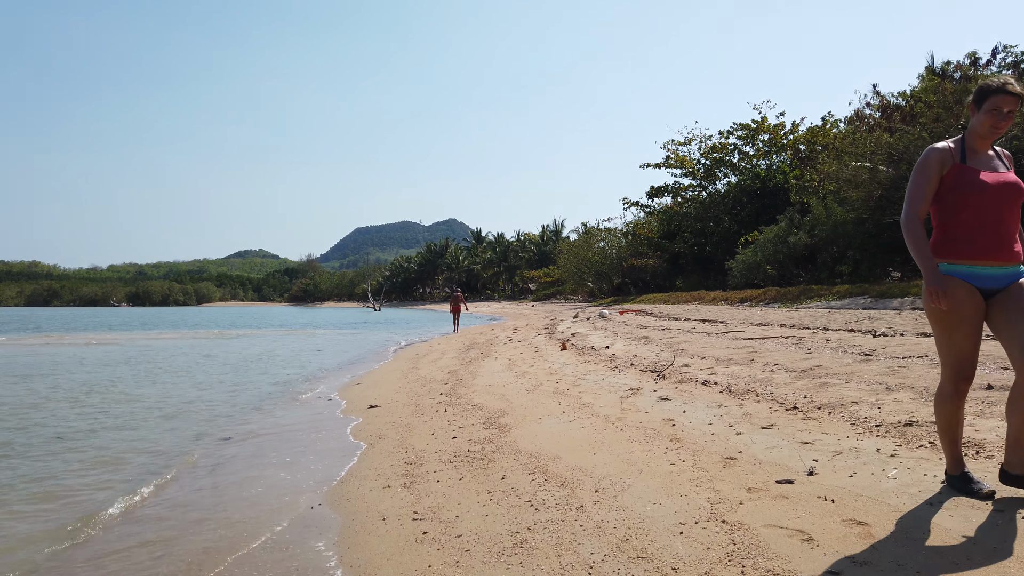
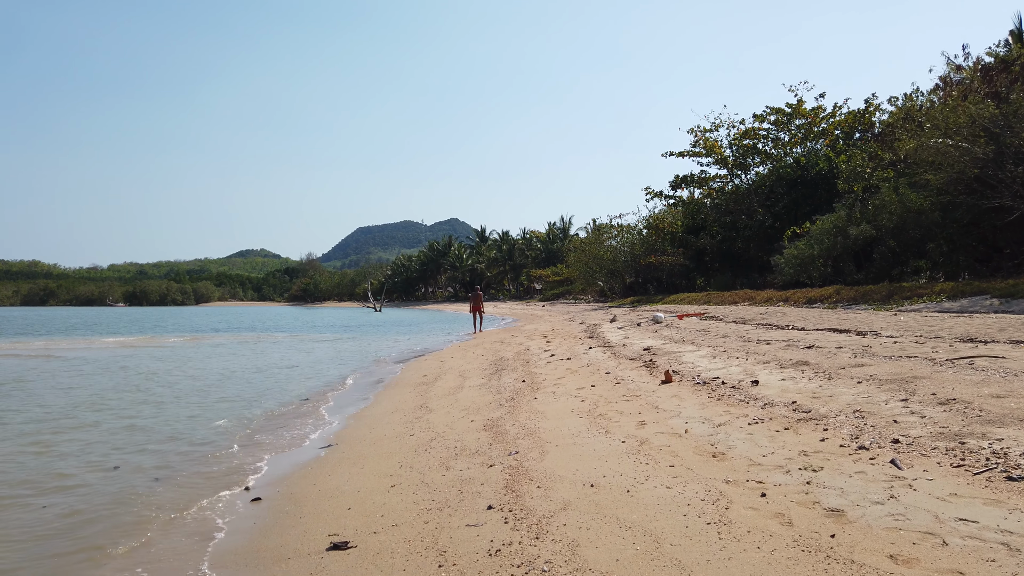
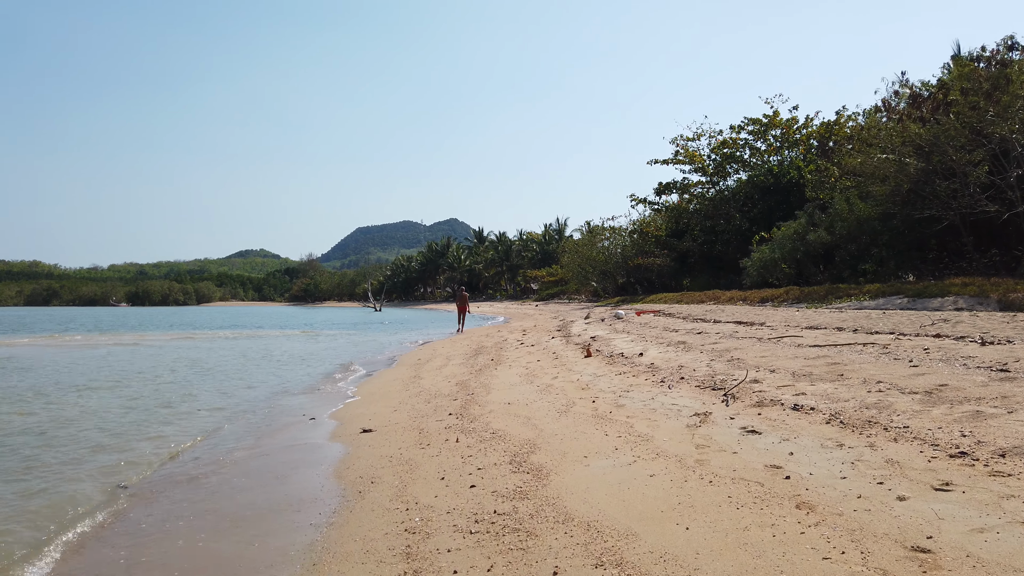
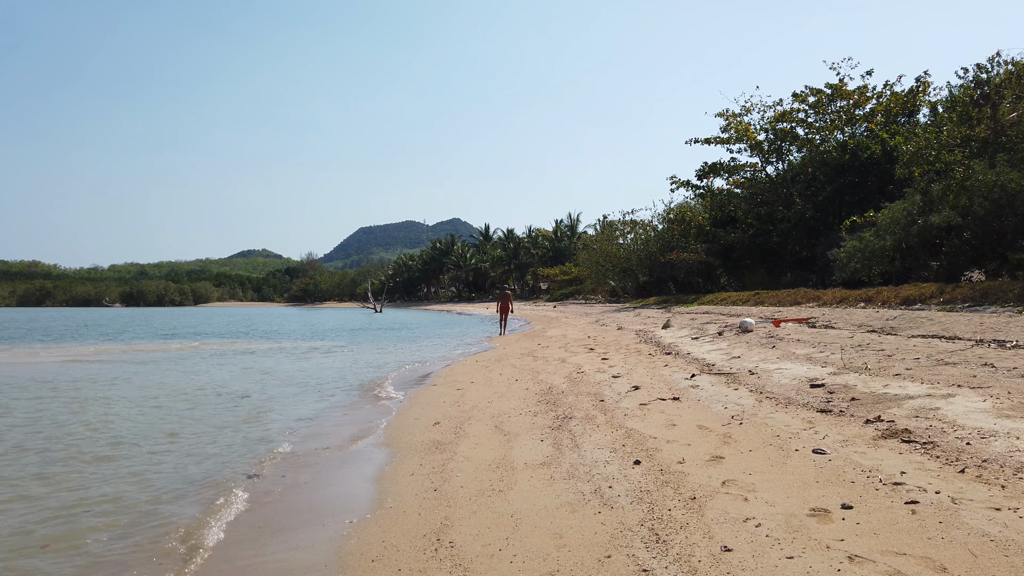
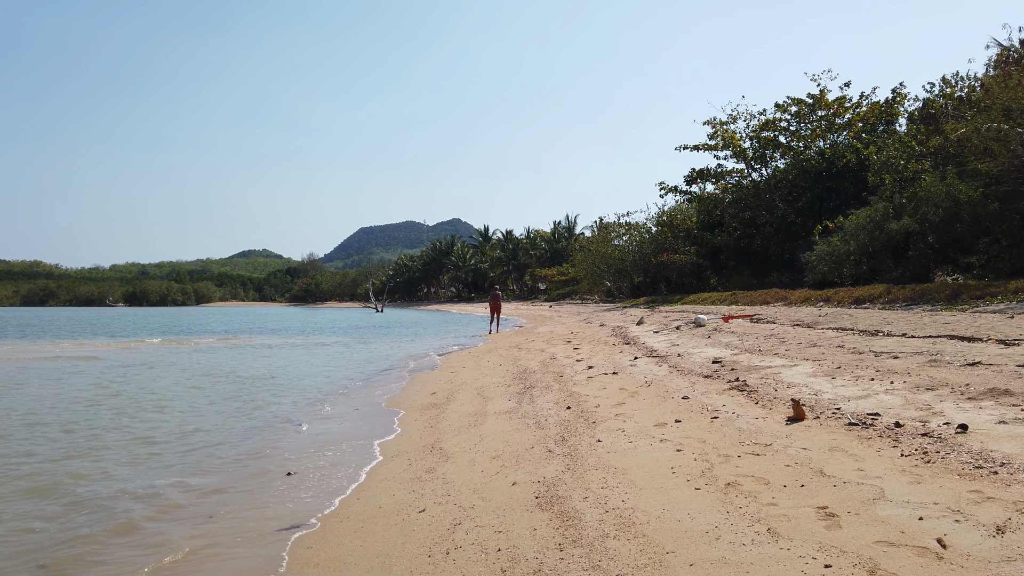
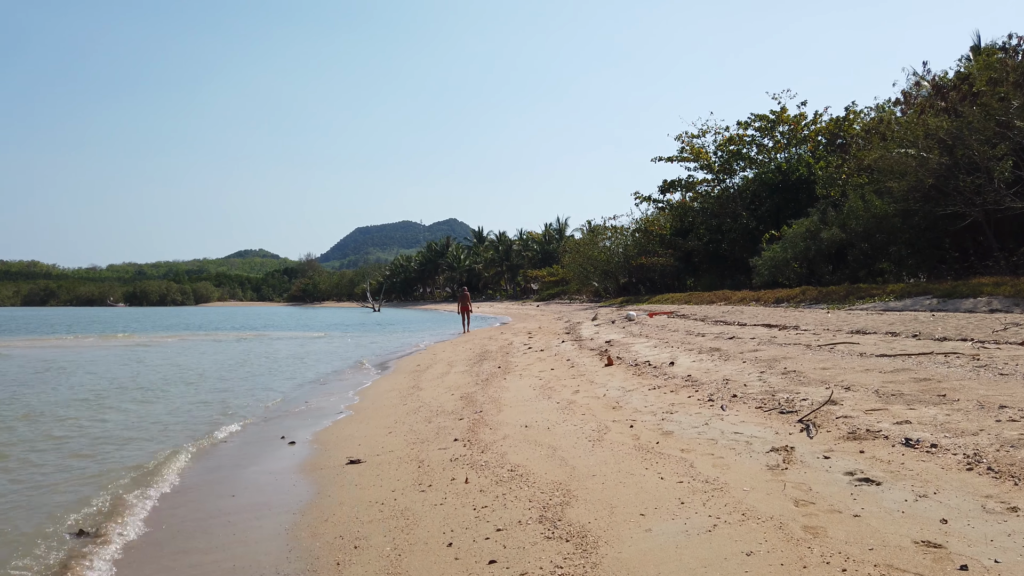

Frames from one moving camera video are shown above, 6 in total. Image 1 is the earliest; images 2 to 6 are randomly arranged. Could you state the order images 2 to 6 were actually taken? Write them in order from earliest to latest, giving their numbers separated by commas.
3, 6, 2, 5, 4
